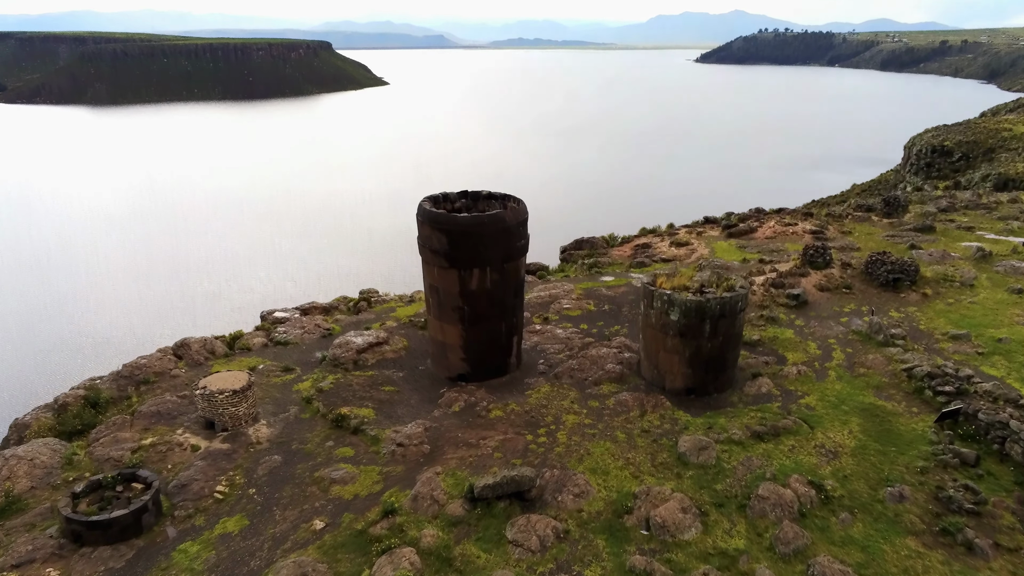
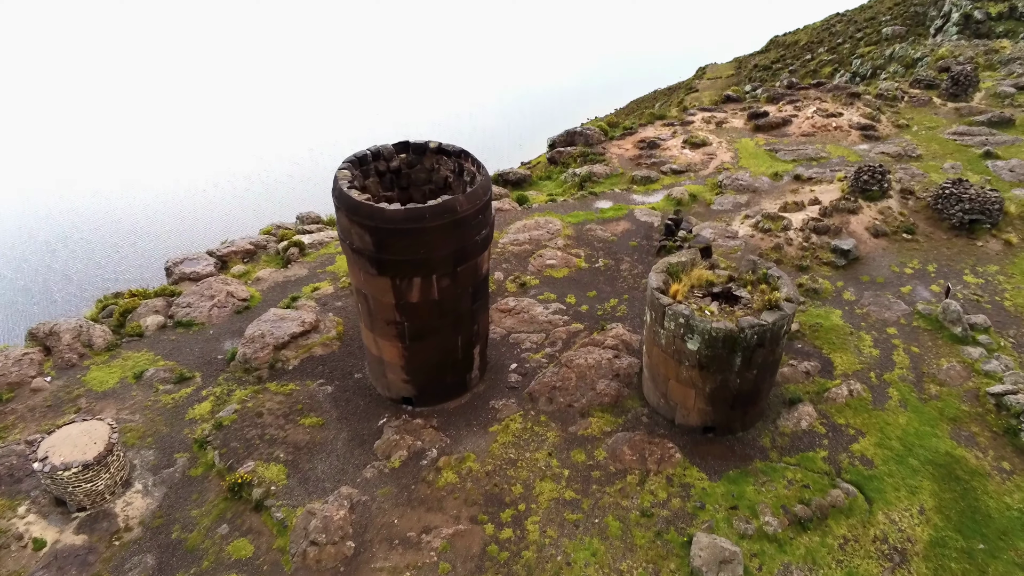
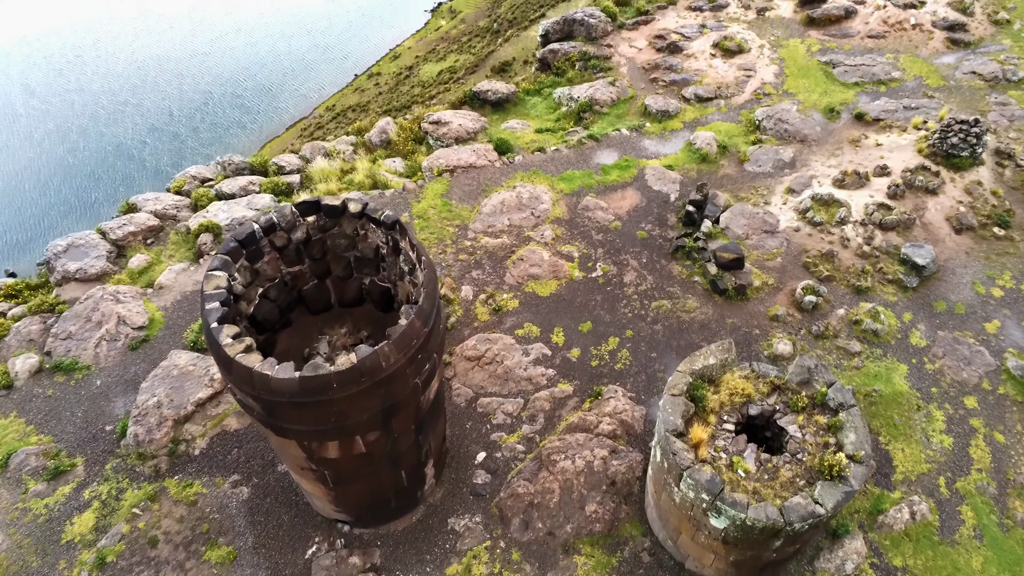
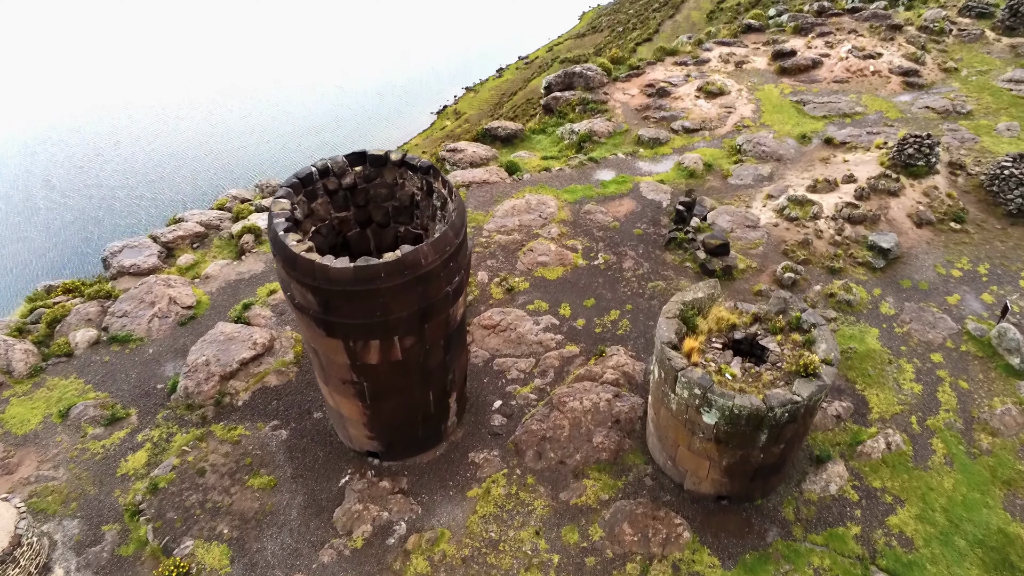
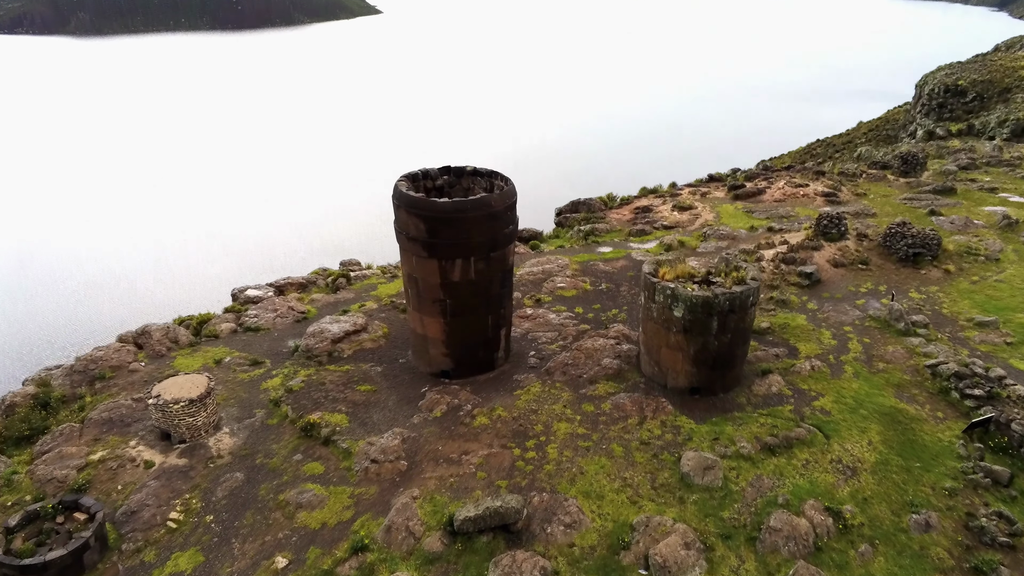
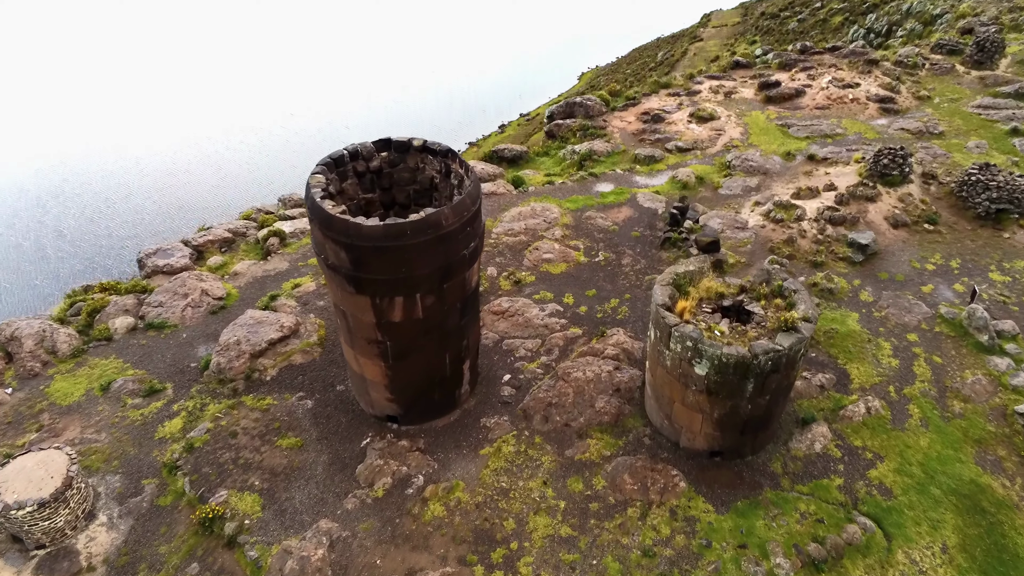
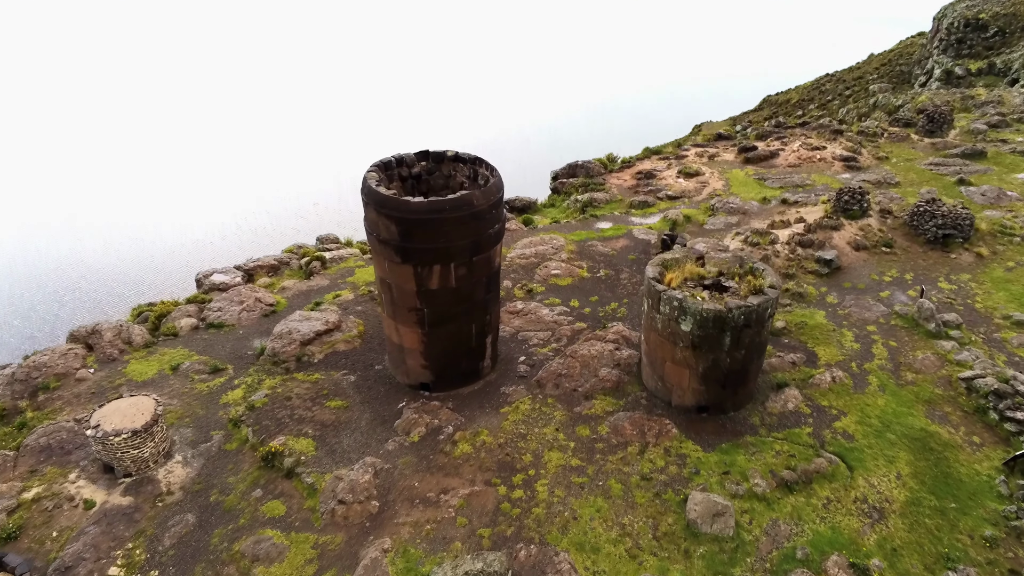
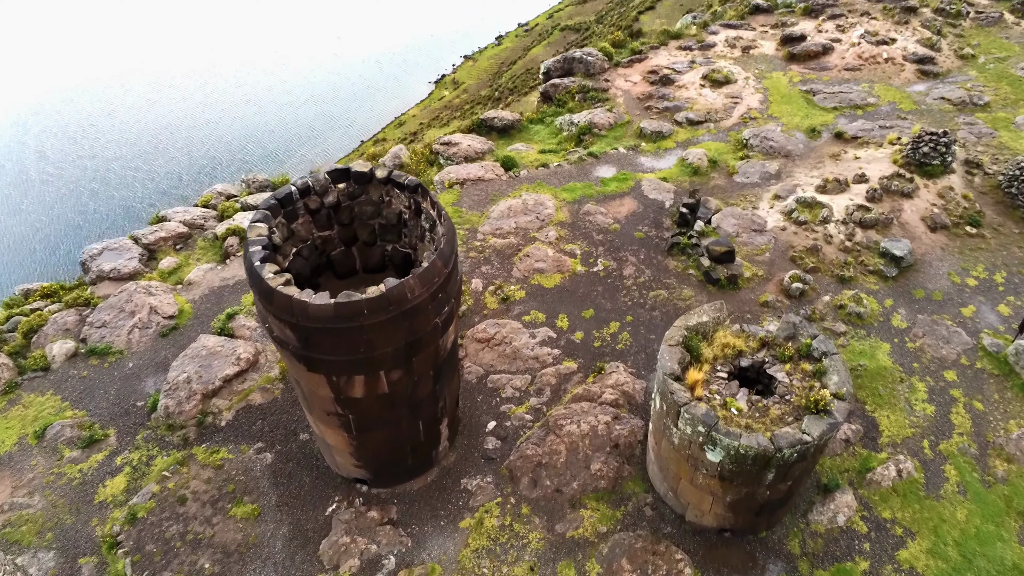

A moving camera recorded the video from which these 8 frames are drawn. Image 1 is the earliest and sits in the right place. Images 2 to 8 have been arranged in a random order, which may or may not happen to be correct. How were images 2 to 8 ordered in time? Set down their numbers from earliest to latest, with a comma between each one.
5, 7, 2, 6, 4, 8, 3
